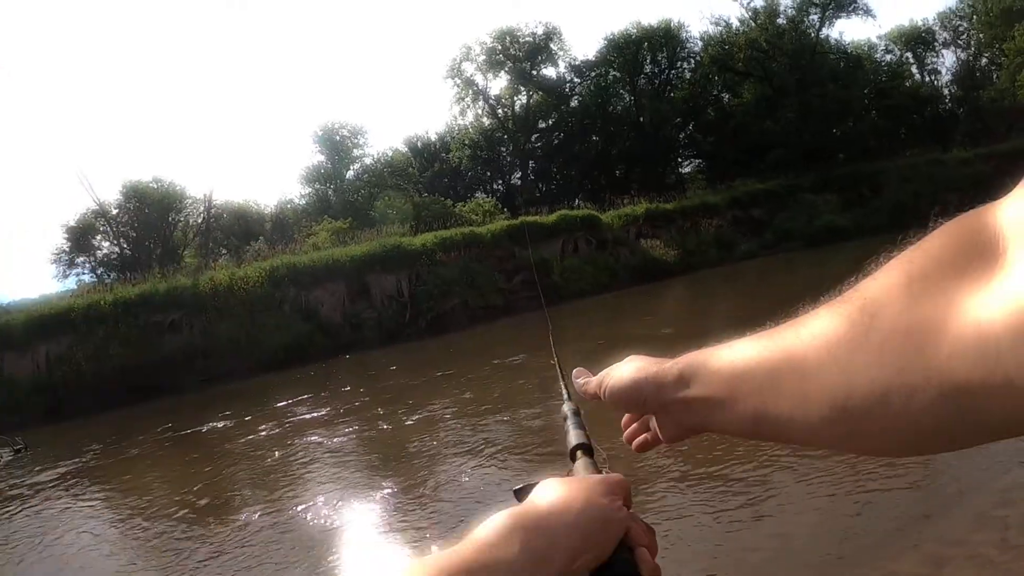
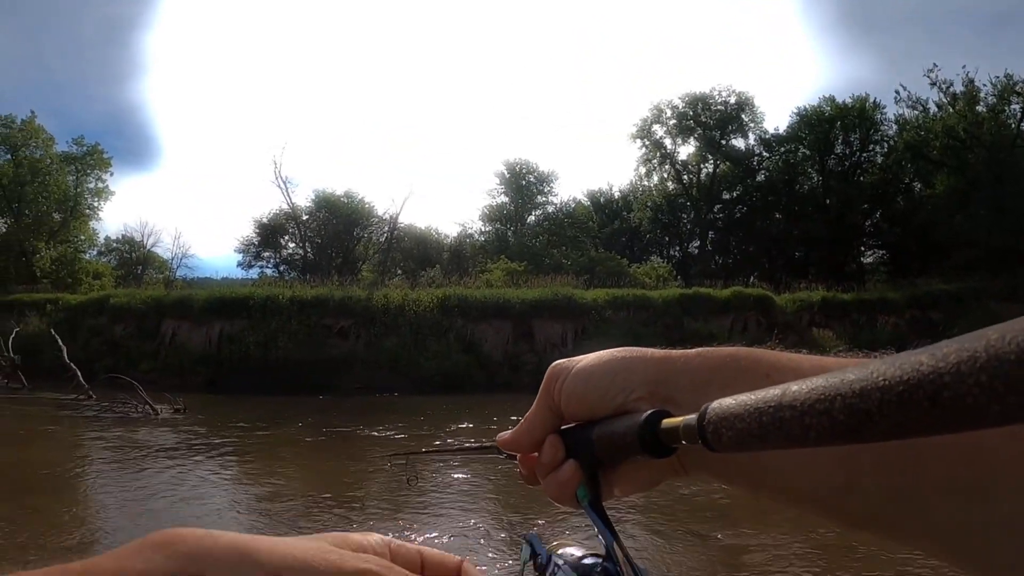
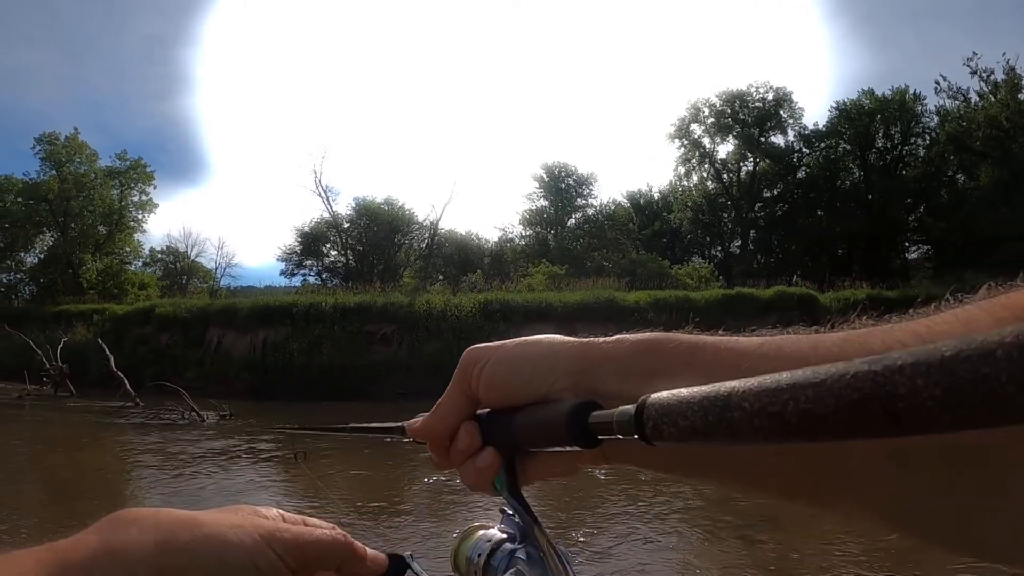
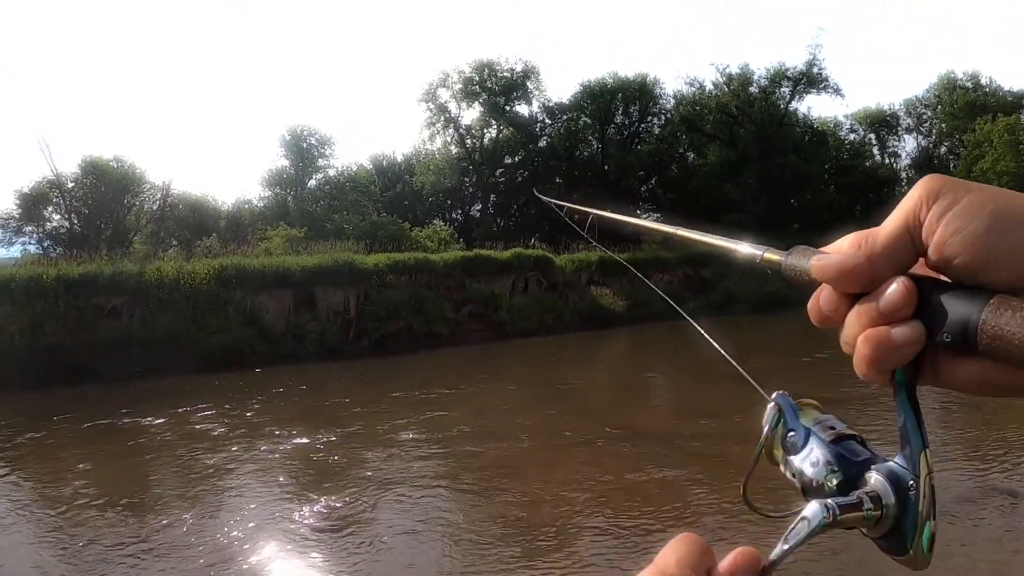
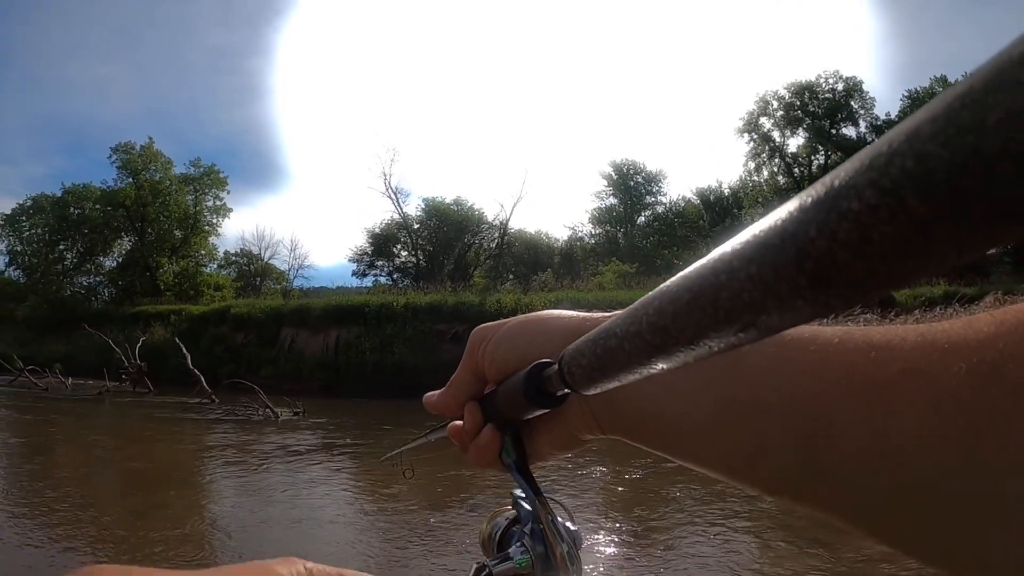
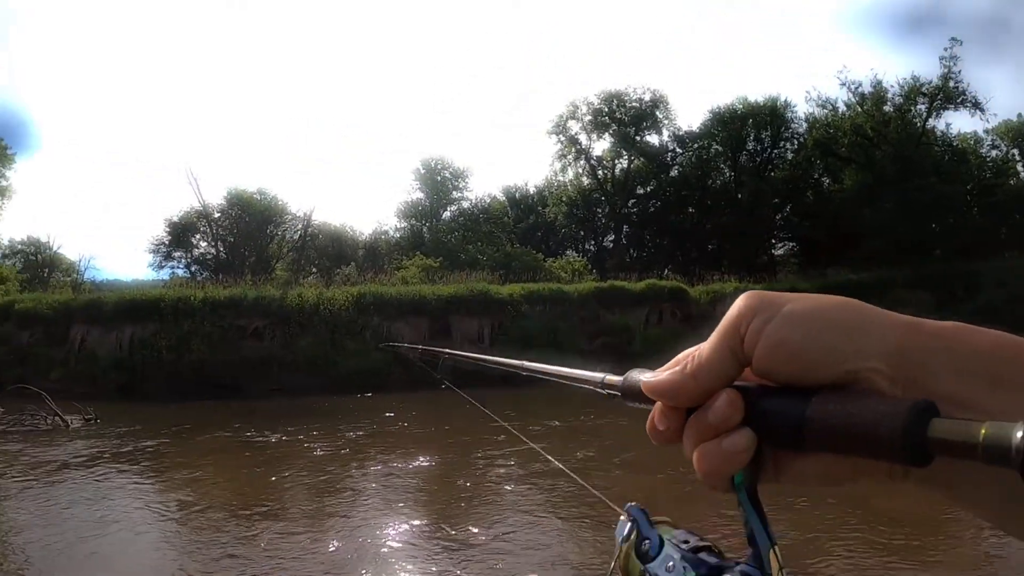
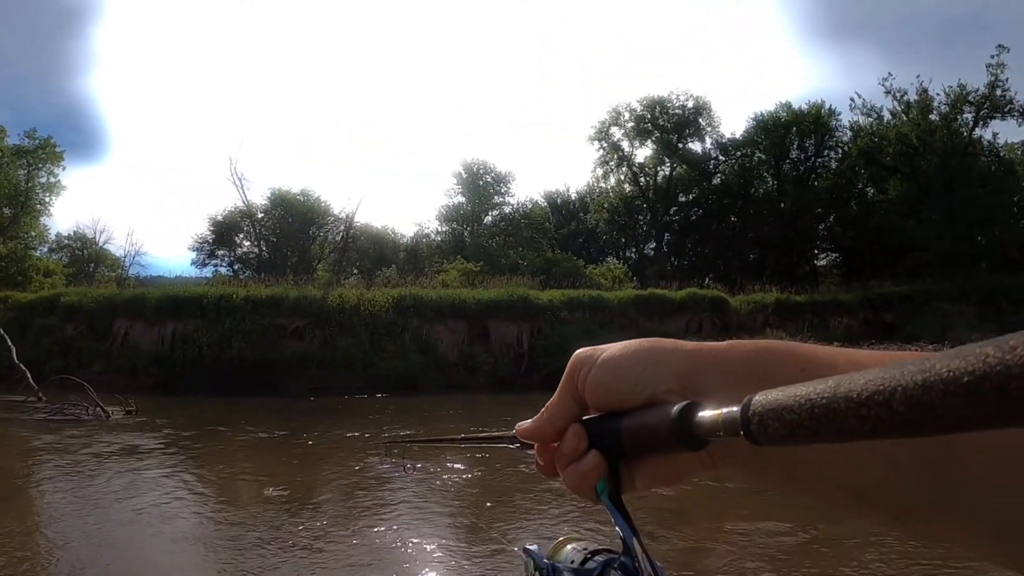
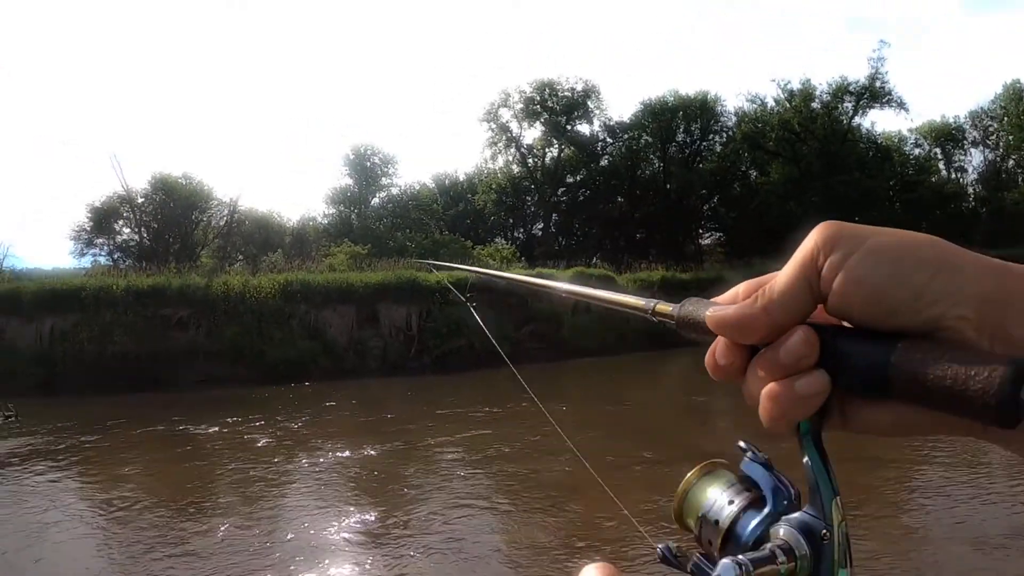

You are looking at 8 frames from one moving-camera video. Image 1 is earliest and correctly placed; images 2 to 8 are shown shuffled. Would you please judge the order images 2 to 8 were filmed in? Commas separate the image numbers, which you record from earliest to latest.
4, 8, 6, 7, 2, 3, 5
